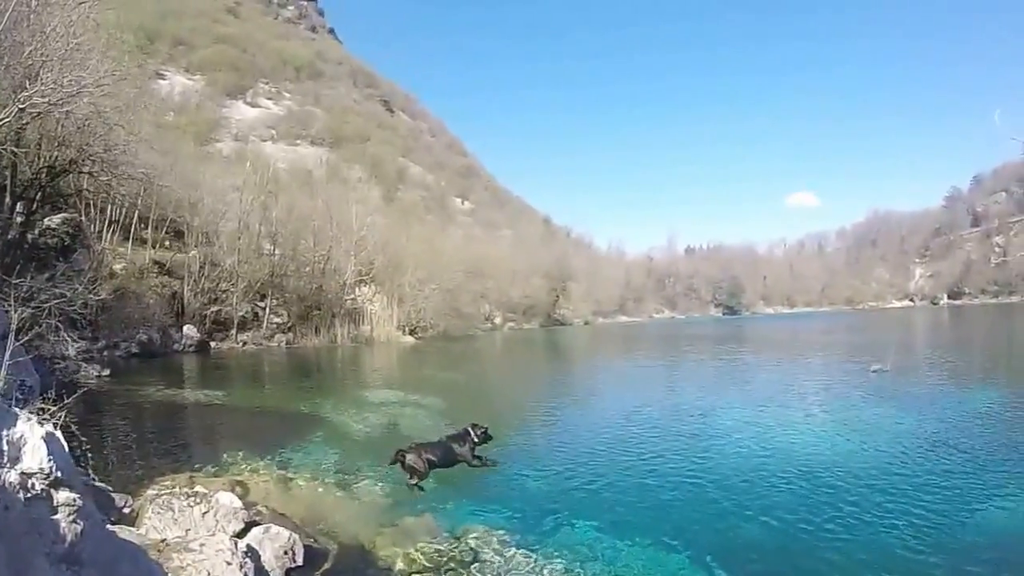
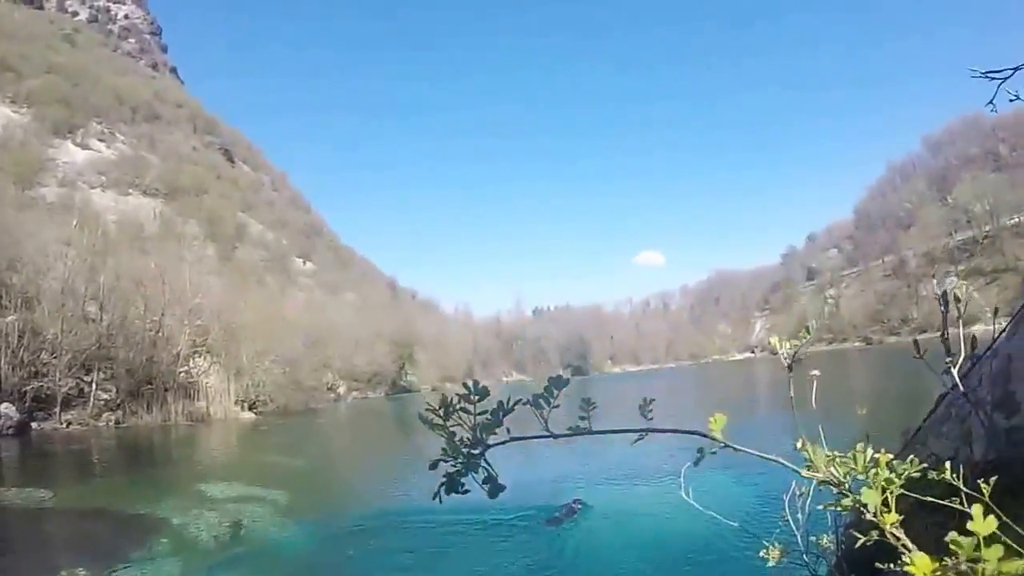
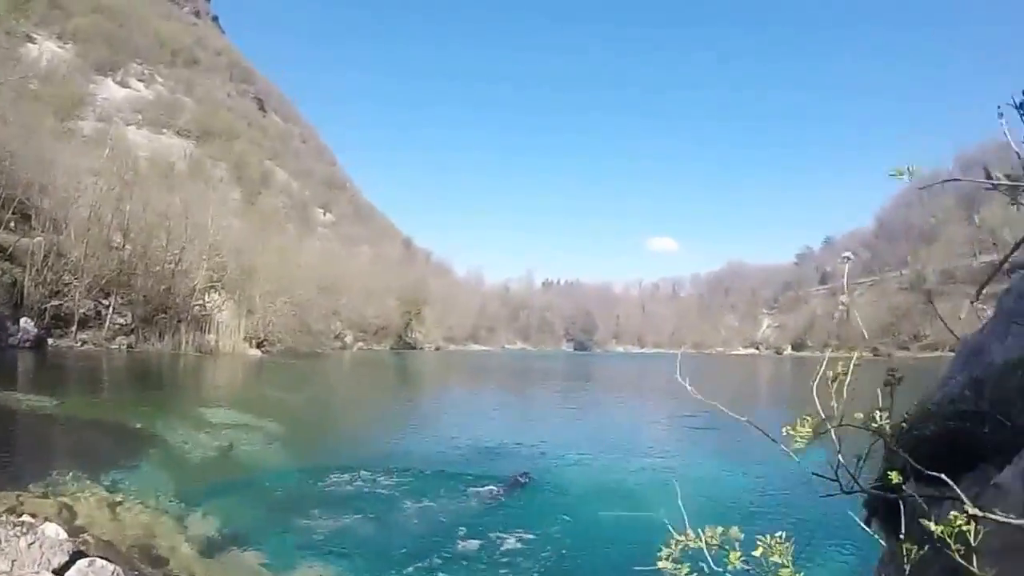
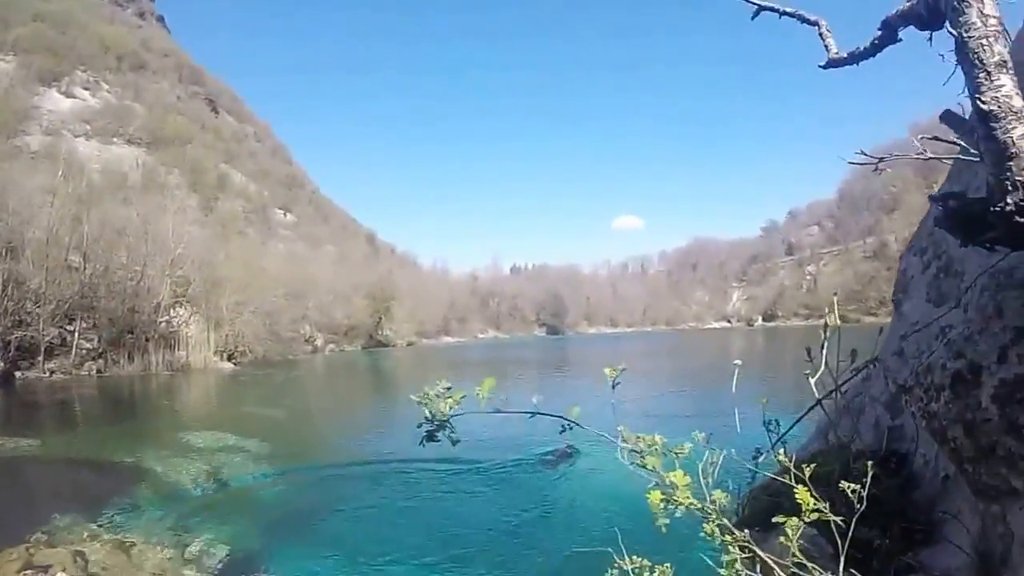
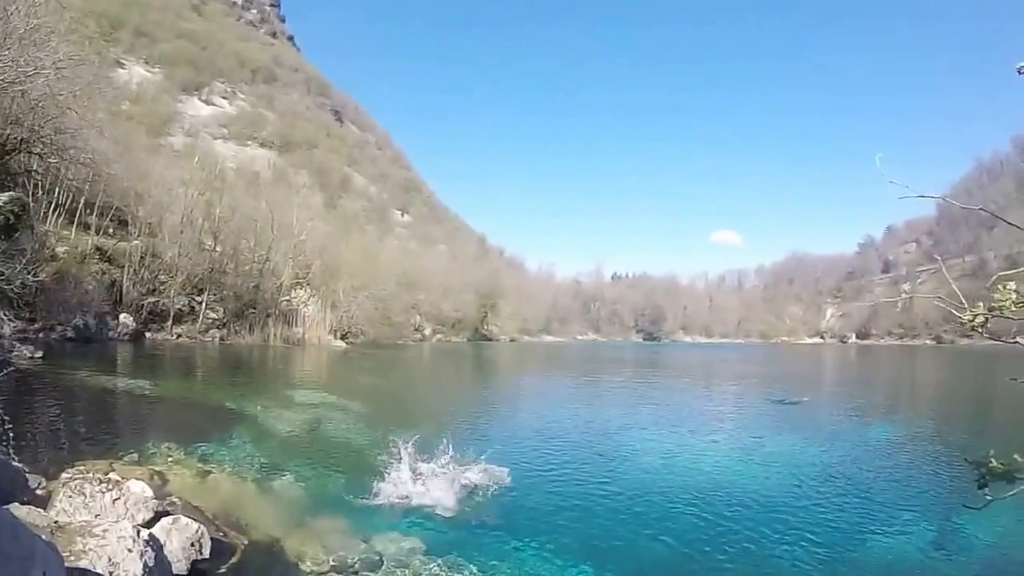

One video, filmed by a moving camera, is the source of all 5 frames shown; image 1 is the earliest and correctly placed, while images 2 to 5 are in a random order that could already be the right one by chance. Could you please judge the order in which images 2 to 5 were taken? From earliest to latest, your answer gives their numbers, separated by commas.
5, 3, 2, 4
